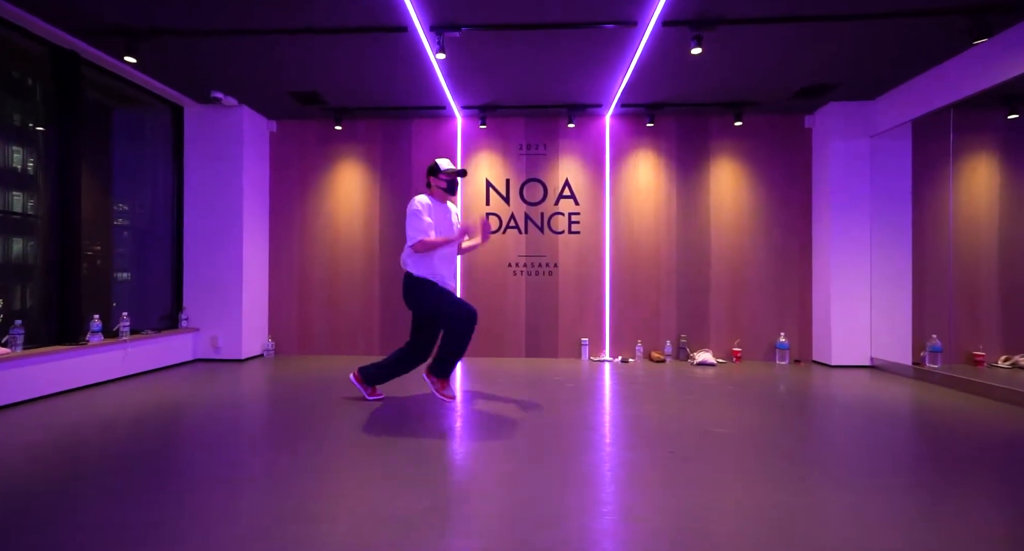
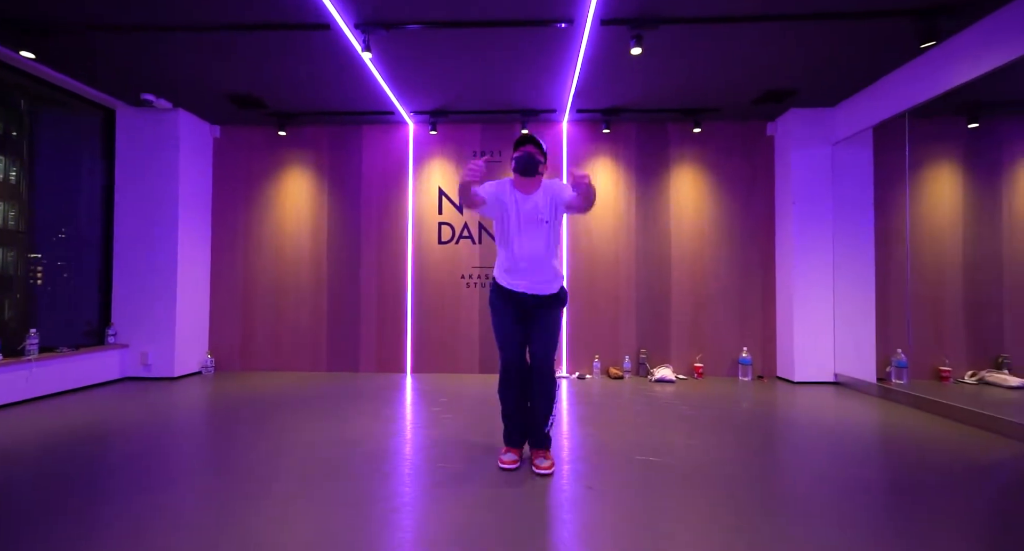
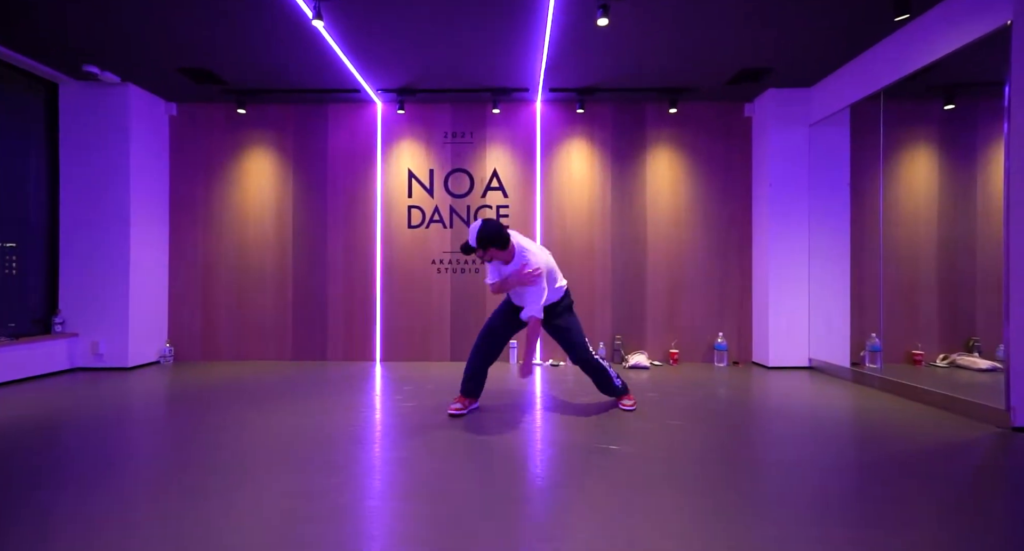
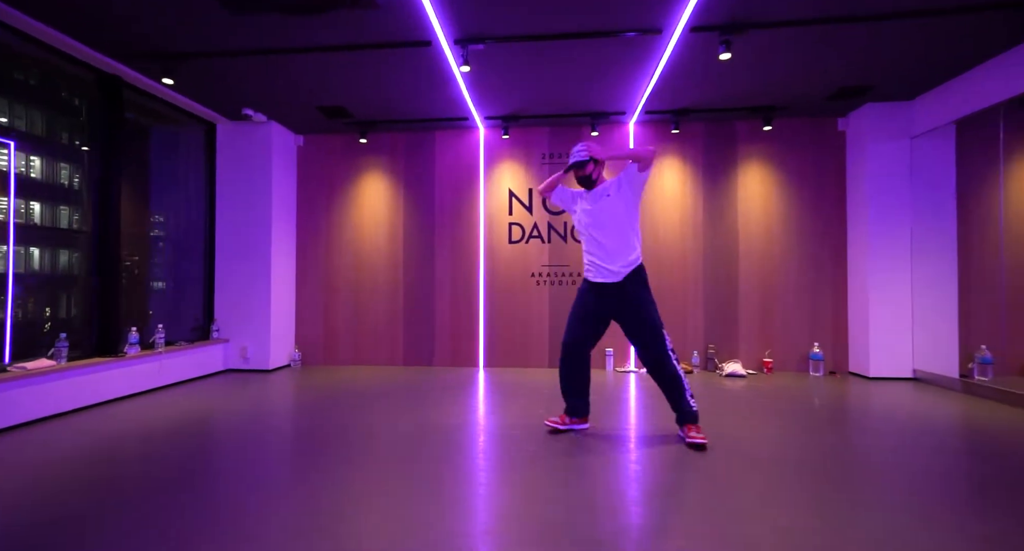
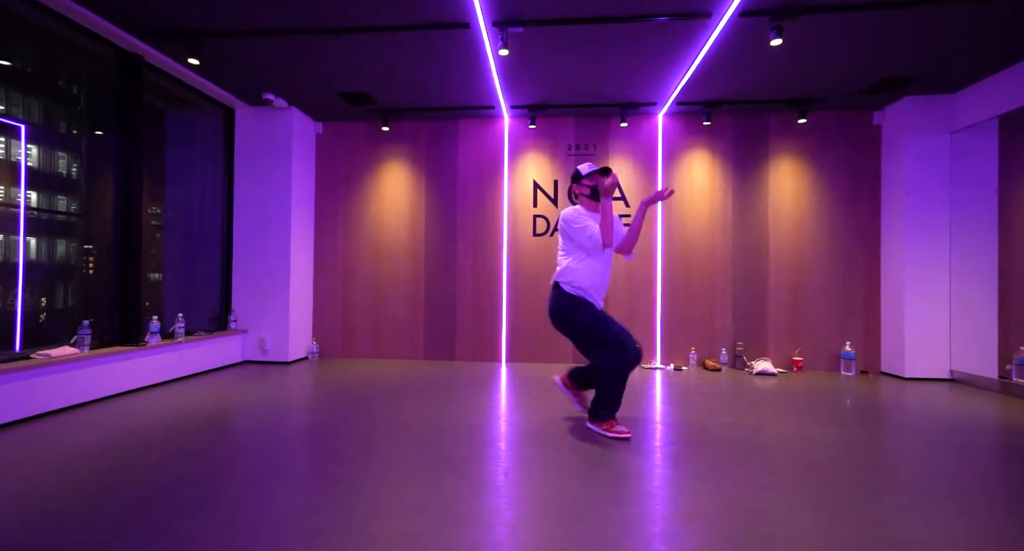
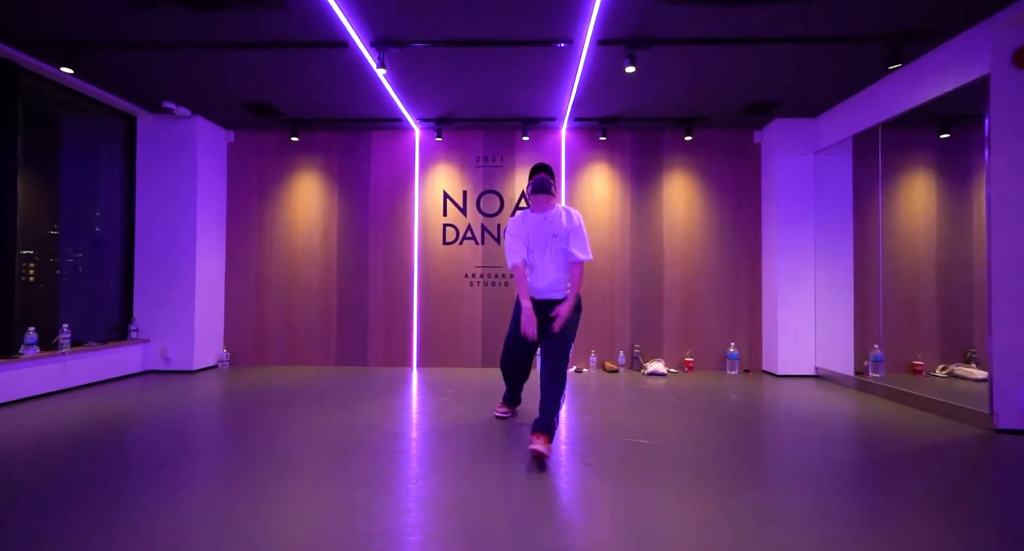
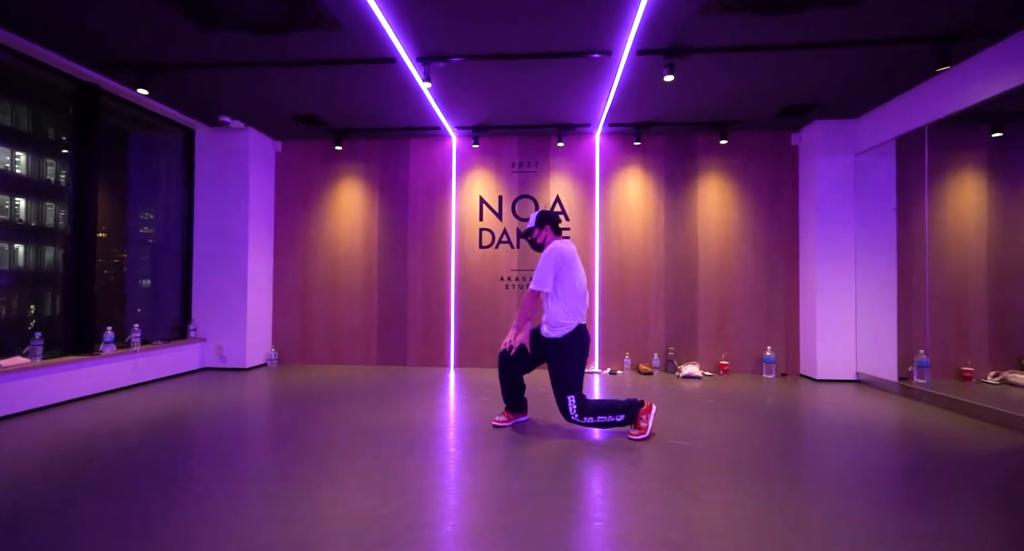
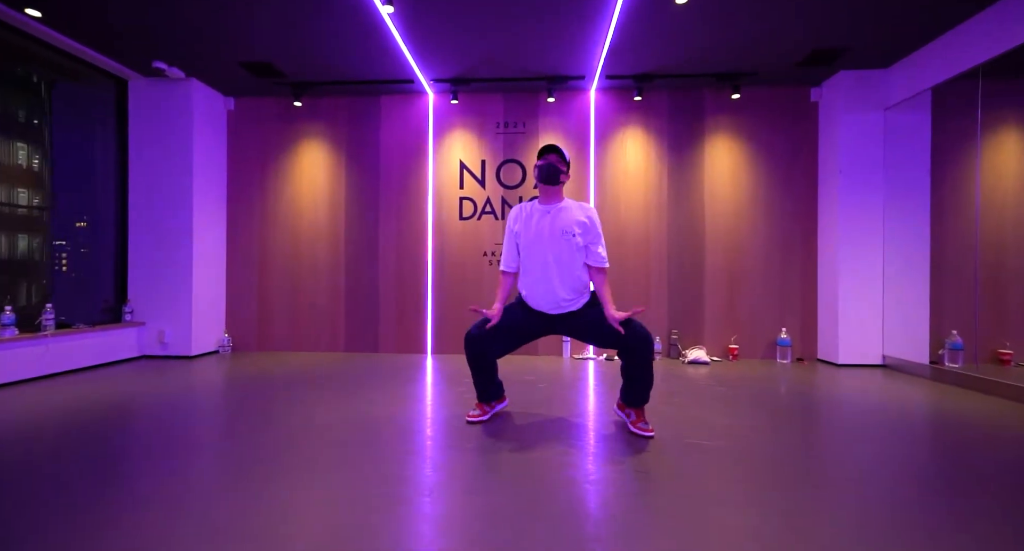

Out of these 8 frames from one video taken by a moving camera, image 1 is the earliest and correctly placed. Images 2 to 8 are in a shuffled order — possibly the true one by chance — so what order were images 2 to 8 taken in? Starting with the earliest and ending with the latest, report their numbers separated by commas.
5, 4, 7, 8, 2, 6, 3
